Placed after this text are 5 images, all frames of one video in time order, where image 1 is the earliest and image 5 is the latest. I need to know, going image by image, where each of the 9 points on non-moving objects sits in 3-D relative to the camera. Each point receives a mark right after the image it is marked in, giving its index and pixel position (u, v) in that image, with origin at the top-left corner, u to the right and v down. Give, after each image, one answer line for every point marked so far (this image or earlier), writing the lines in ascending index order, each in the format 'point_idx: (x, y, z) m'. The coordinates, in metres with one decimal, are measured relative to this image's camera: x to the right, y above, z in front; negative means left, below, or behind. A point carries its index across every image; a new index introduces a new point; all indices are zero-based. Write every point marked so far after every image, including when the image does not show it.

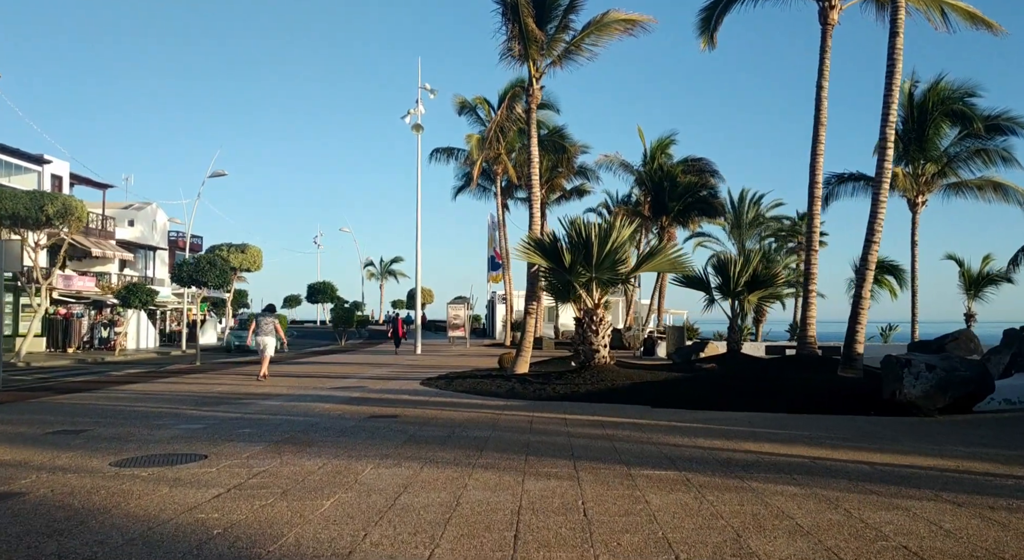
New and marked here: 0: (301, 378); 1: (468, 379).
0: (-5.1, -2.4, +18.0) m
1: (-1.0, -2.2, +16.6) m
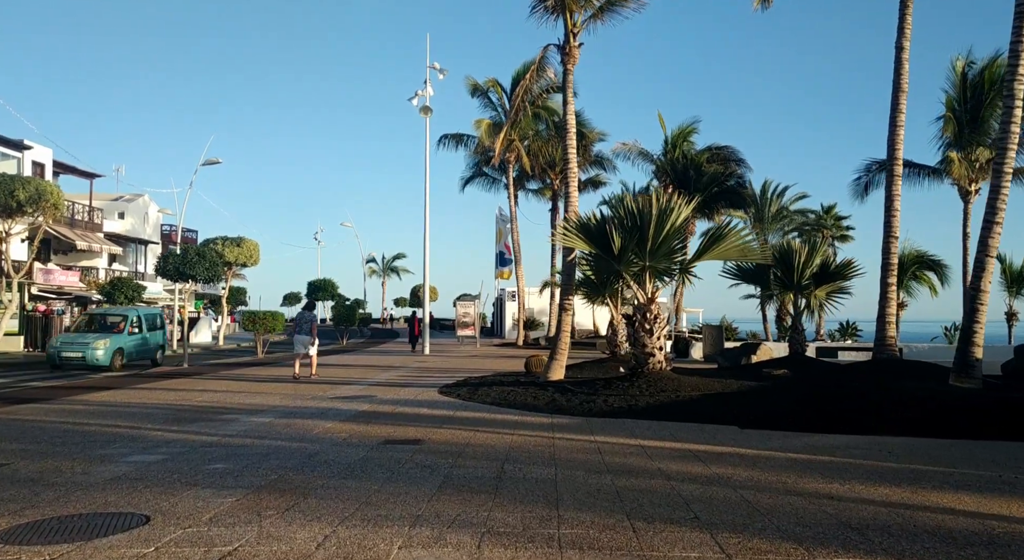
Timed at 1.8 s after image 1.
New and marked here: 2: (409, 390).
0: (-4.5, -2.2, +15.4) m
1: (-0.3, -2.0, +14.1) m
2: (-2.0, -2.1, +14.4) m
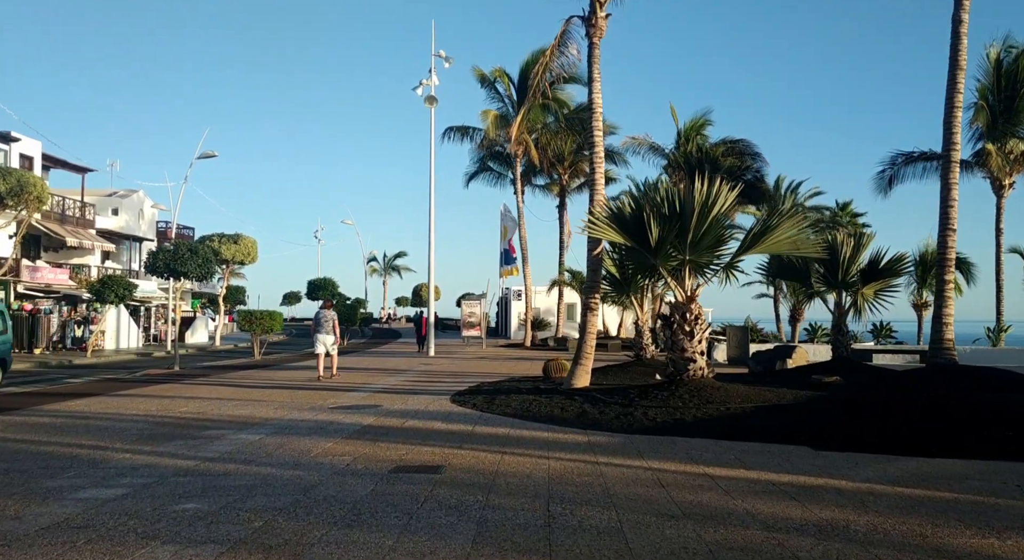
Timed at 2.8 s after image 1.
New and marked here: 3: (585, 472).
0: (-4.1, -2.1, +14.0) m
1: (0.0, -2.0, +12.6) m
2: (-1.6, -2.1, +13.0) m
3: (+0.7, -1.7, +6.7) m
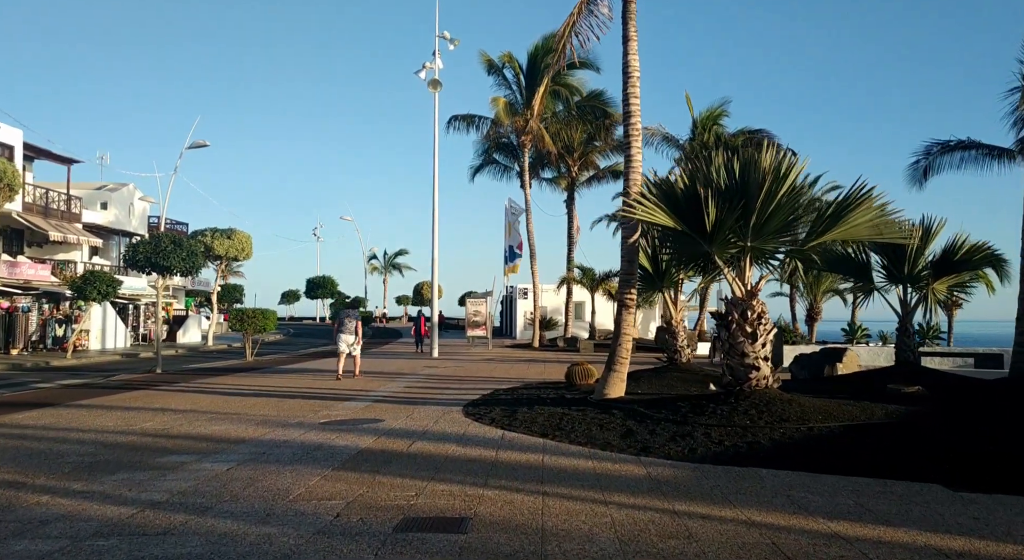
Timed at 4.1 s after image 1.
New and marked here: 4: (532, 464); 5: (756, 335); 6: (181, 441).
0: (-3.8, -2.0, +12.1) m
1: (+0.4, -1.9, +10.8) m
2: (-1.3, -1.9, +11.1) m
3: (+1.0, -1.6, +4.9) m
4: (+0.2, -1.8, +7.1) m
5: (+3.1, -0.7, +9.6) m
6: (-3.8, -1.9, +8.6) m
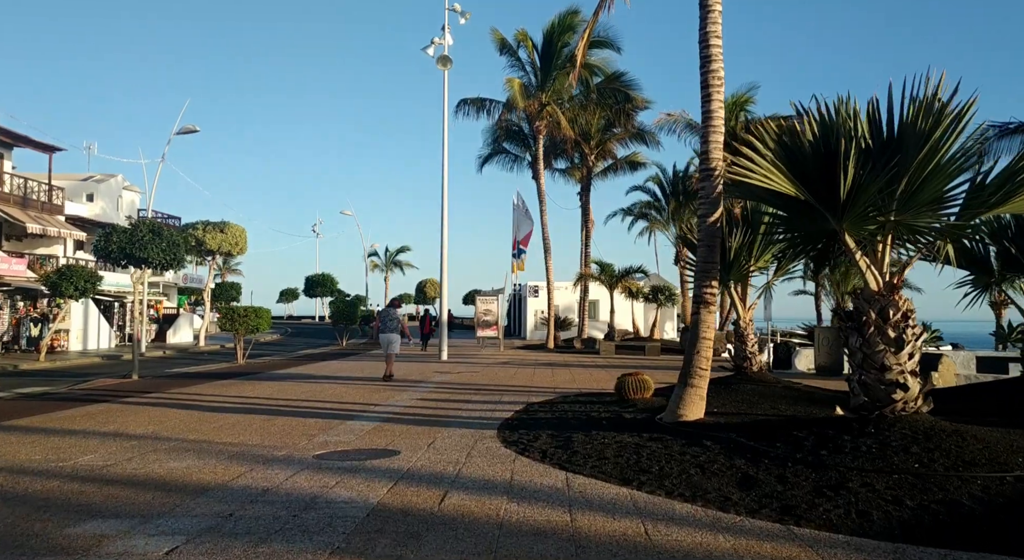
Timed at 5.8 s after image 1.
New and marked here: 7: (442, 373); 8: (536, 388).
0: (-3.2, -1.9, +9.7) m
1: (+1.0, -1.7, +8.3) m
2: (-0.7, -1.8, +8.6) m
3: (+1.6, -1.5, +2.4) m
4: (+0.8, -1.6, +4.7) m
5: (+3.7, -0.6, +7.1) m
6: (-3.2, -1.7, +6.1) m
7: (-1.9, -2.5, +19.9) m
8: (+0.5, -2.1, +14.6) m
